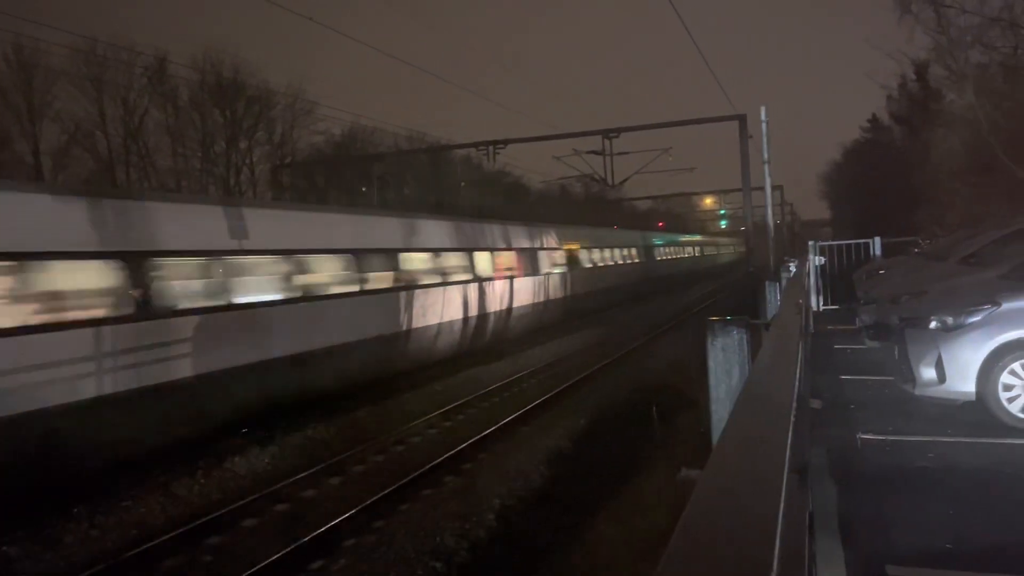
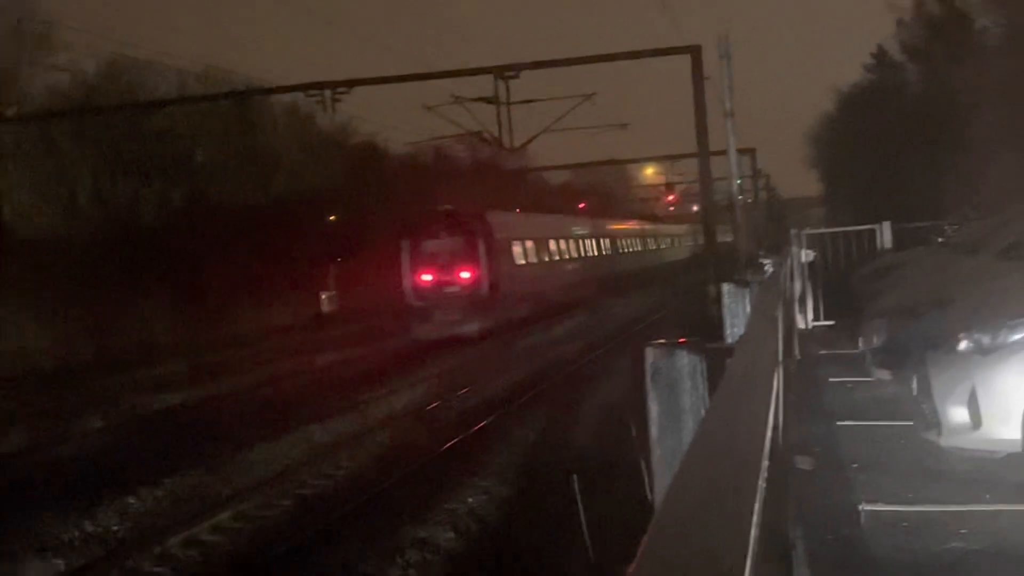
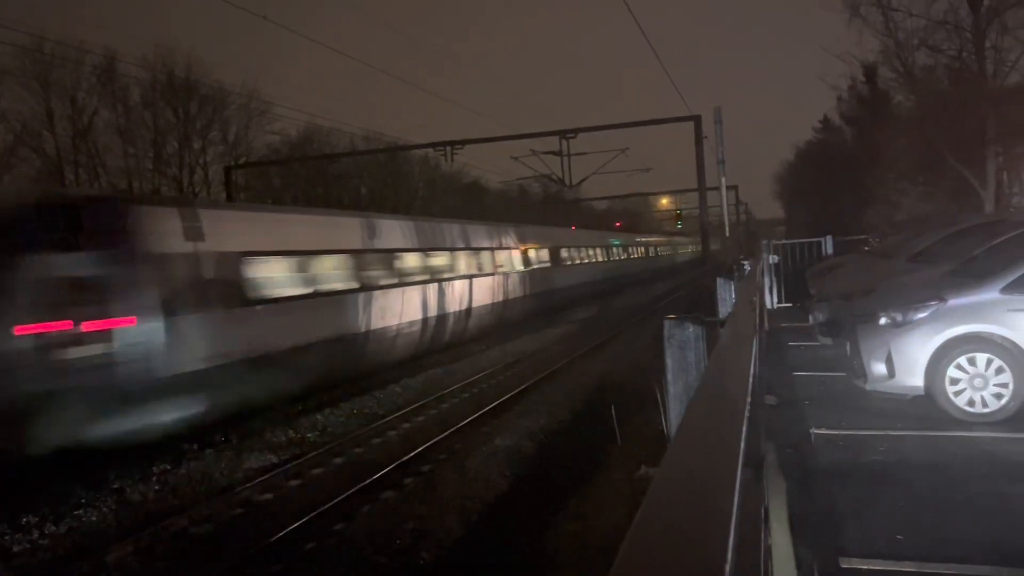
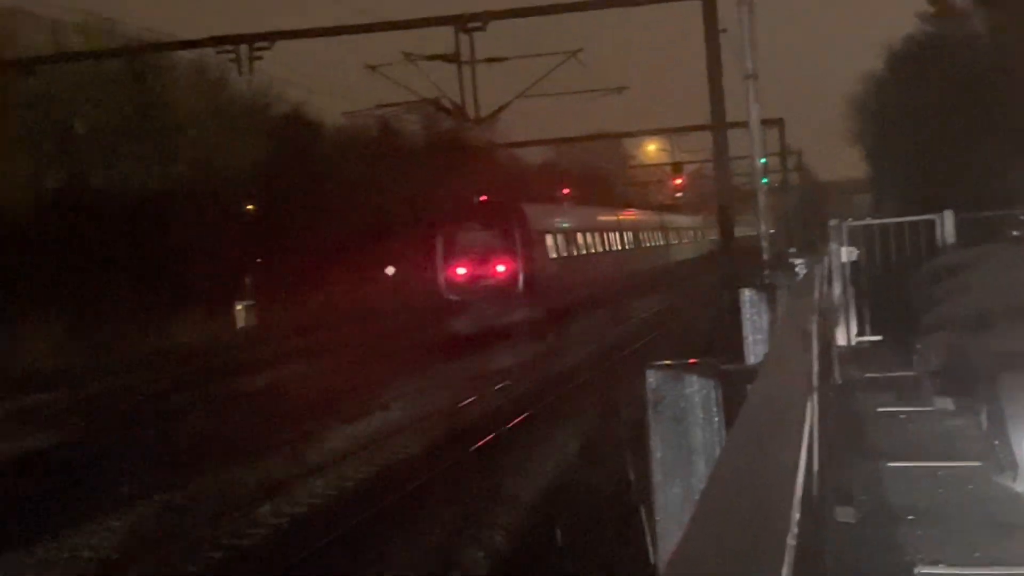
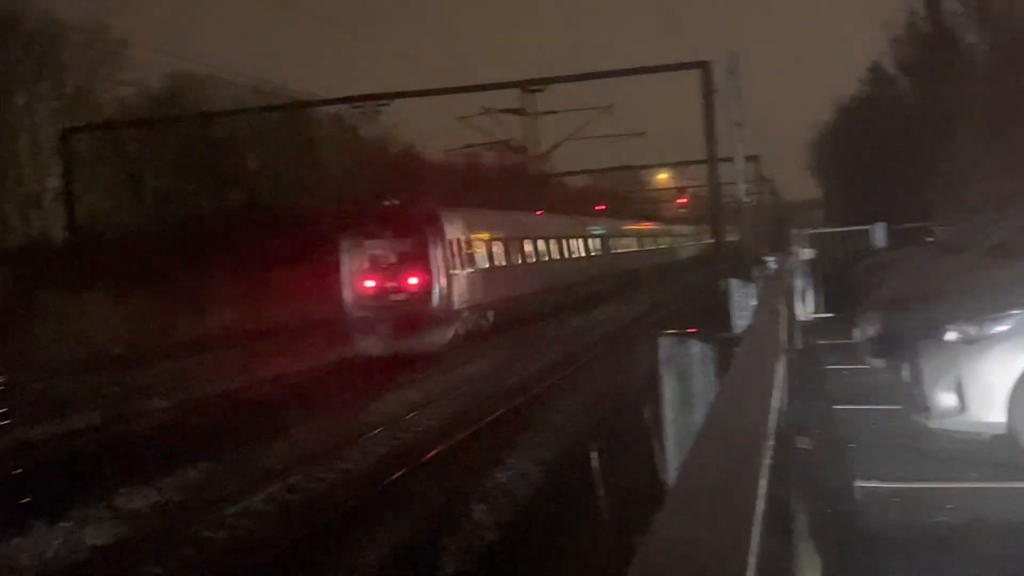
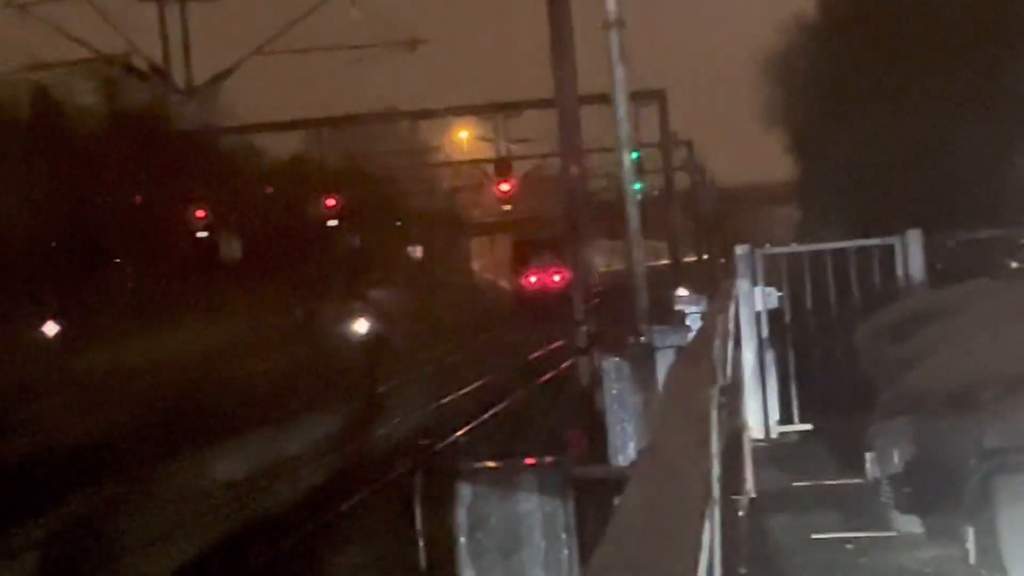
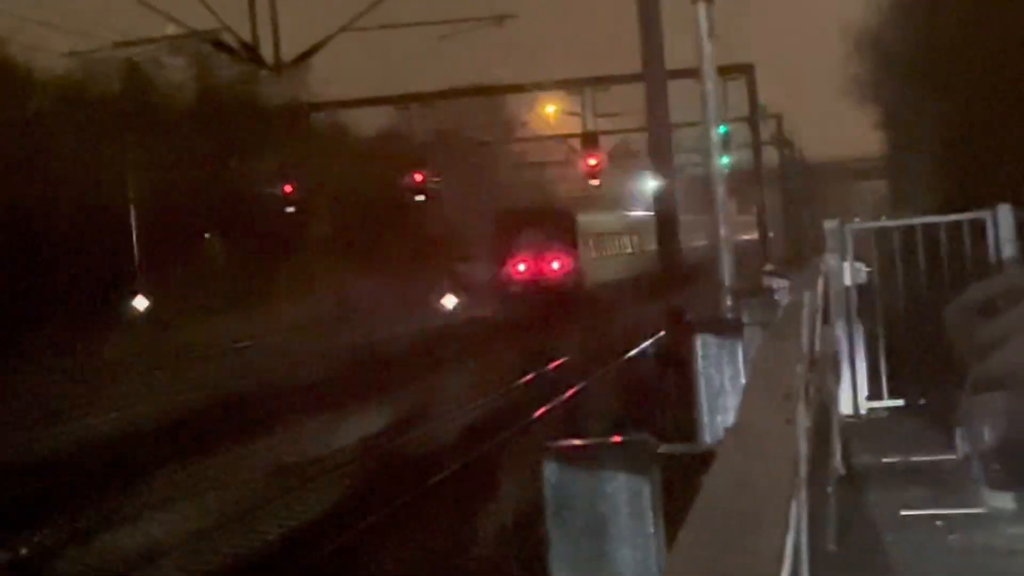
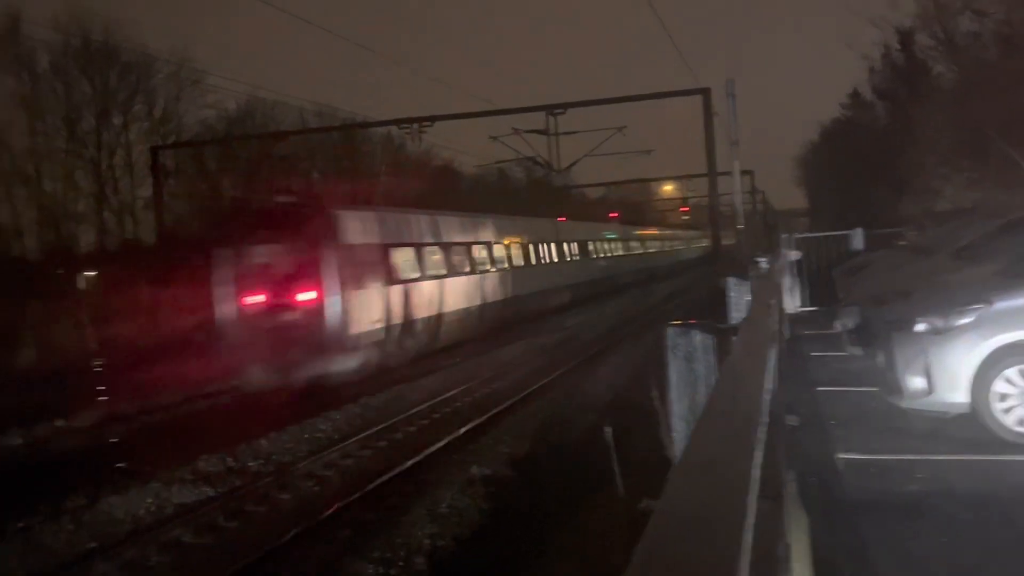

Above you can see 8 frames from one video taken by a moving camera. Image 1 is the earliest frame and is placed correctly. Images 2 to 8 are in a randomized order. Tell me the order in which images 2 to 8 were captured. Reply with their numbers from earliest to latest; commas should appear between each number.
3, 8, 5, 2, 4, 7, 6
